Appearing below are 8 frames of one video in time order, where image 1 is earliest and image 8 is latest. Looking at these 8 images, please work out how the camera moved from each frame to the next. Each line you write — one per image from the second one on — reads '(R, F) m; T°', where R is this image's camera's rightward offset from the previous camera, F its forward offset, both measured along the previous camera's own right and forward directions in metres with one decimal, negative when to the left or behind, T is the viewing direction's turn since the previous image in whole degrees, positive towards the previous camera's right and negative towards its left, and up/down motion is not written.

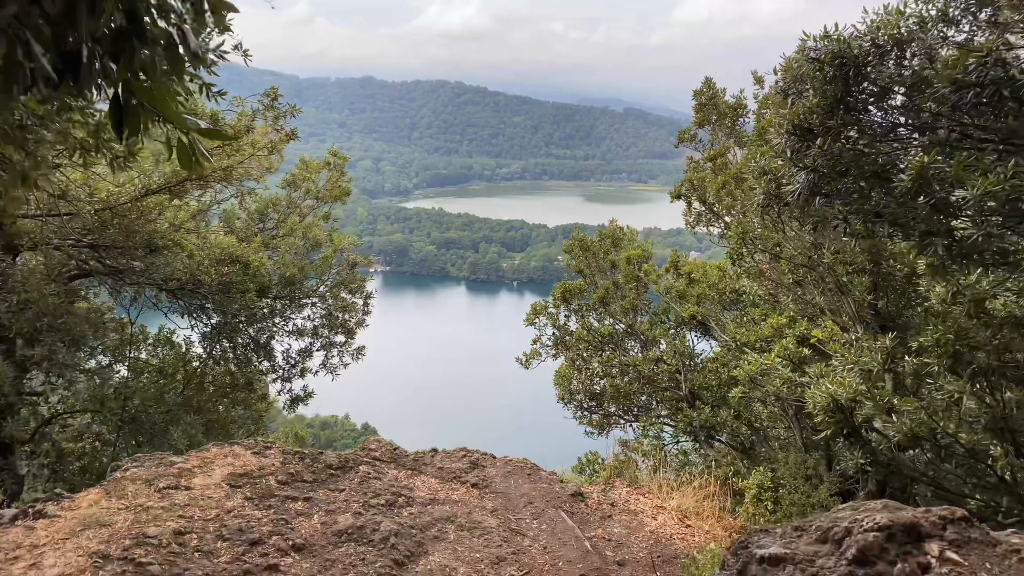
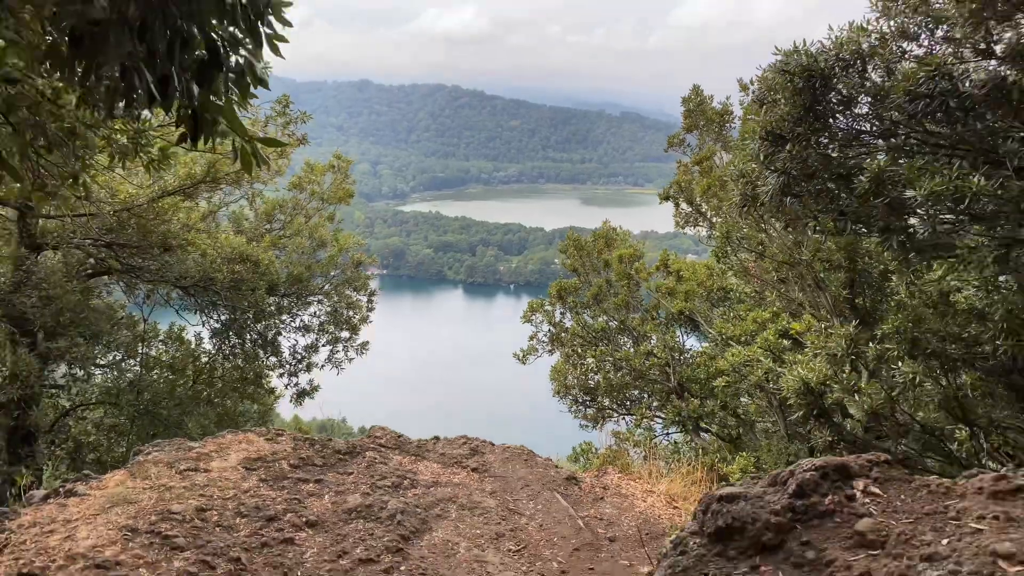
(0.0, -0.3) m; 0°
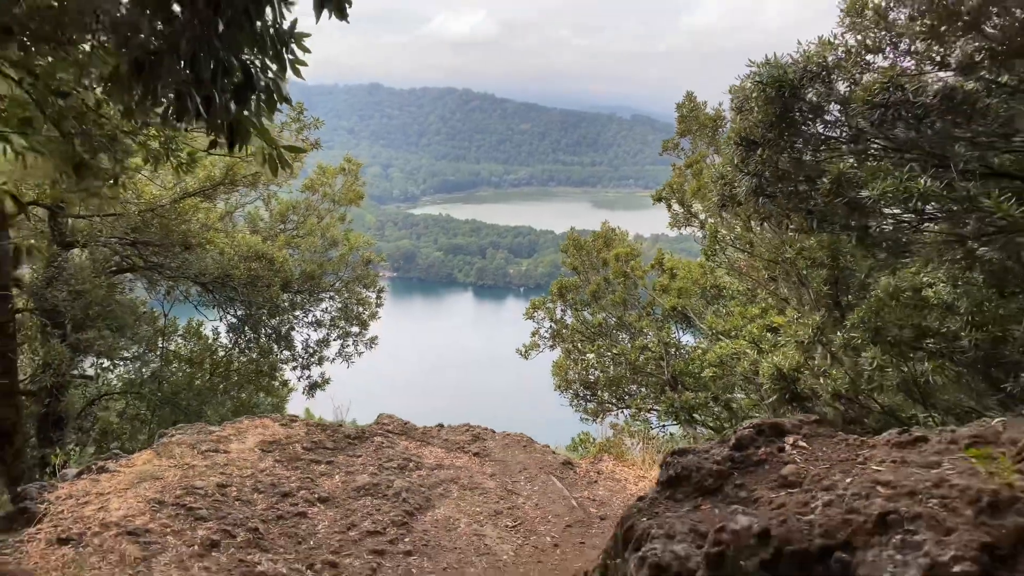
(+0.1, -0.3) m; -1°
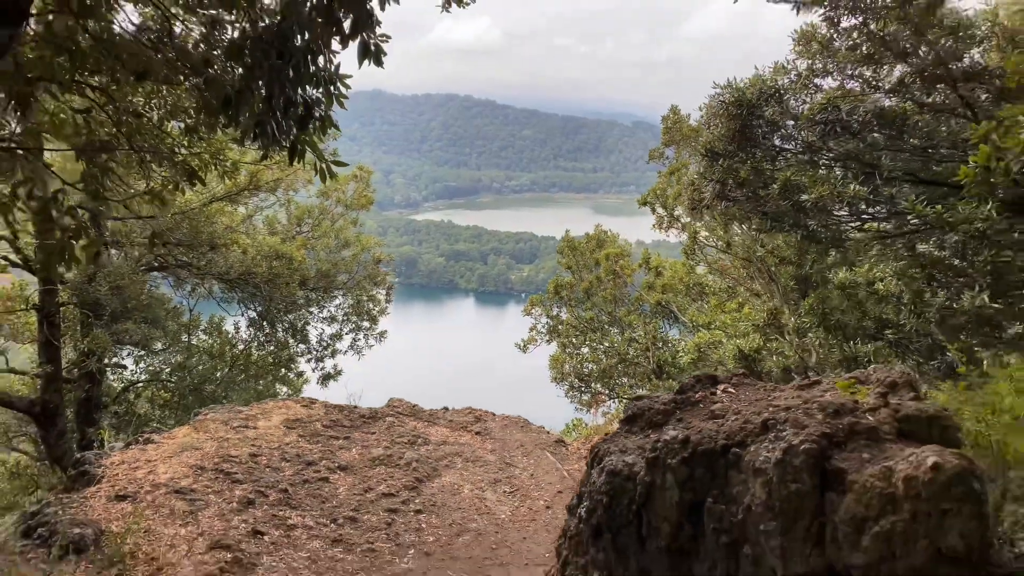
(0.0, -0.6) m; 0°
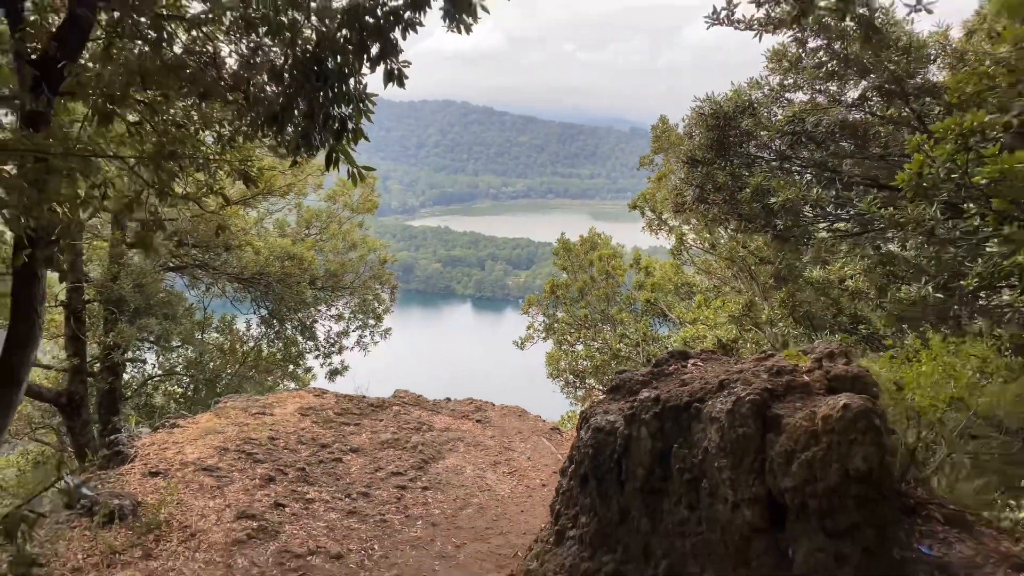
(0.0, -0.5) m; 0°
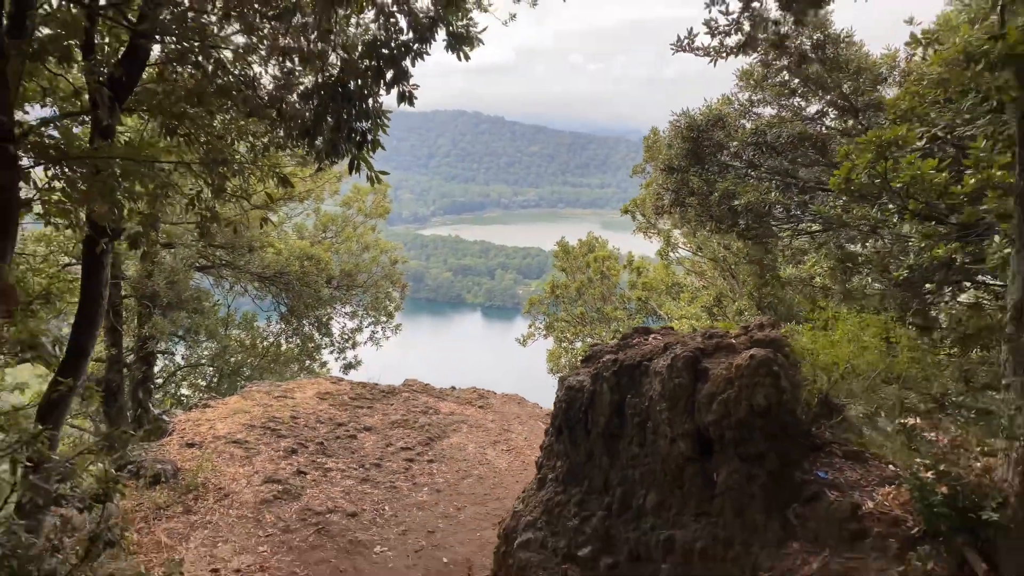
(+0.1, -0.6) m; -1°
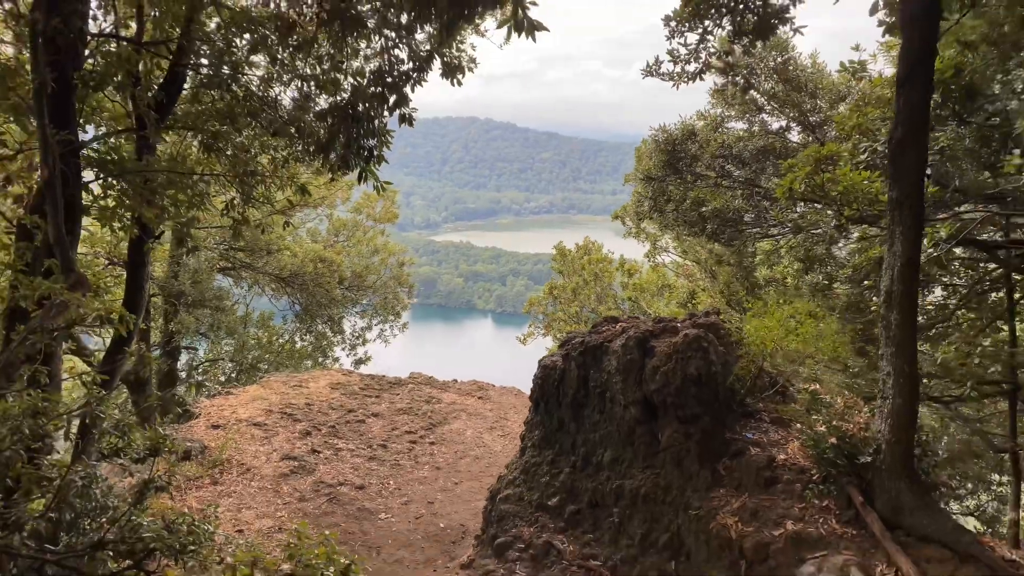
(+0.2, -0.6) m; -1°
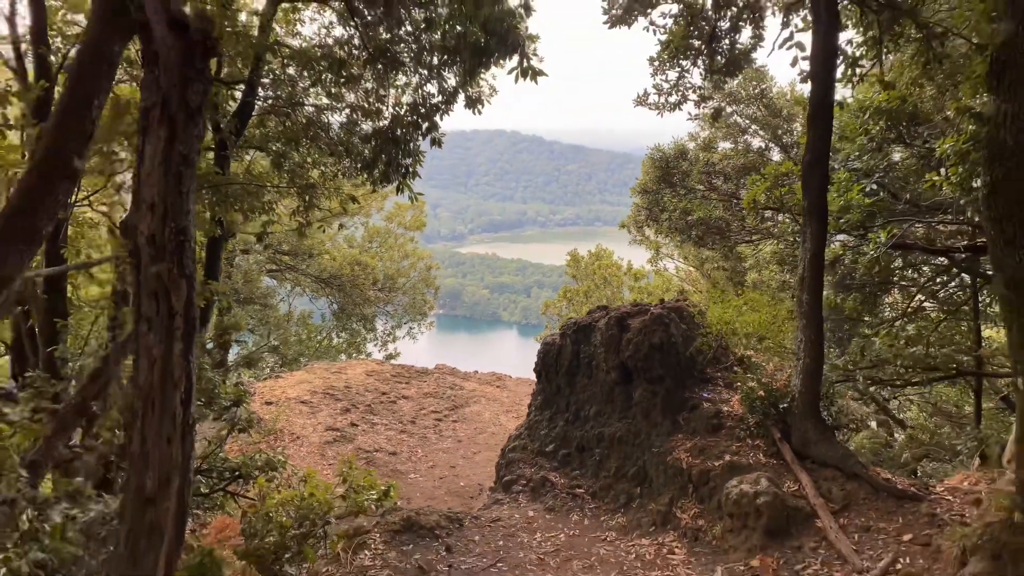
(+0.1, -0.9) m; -2°
